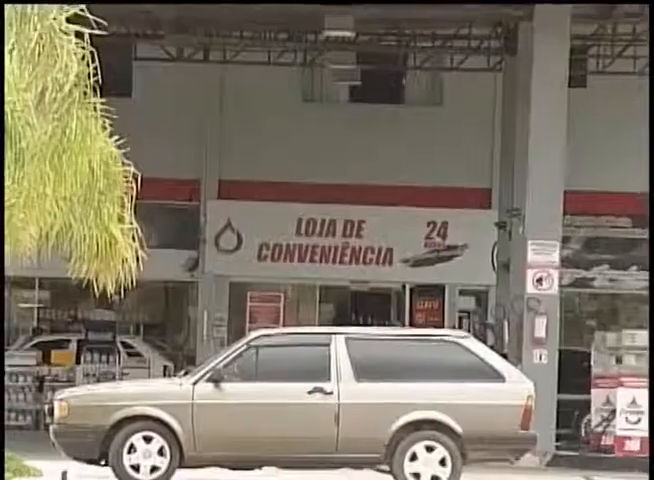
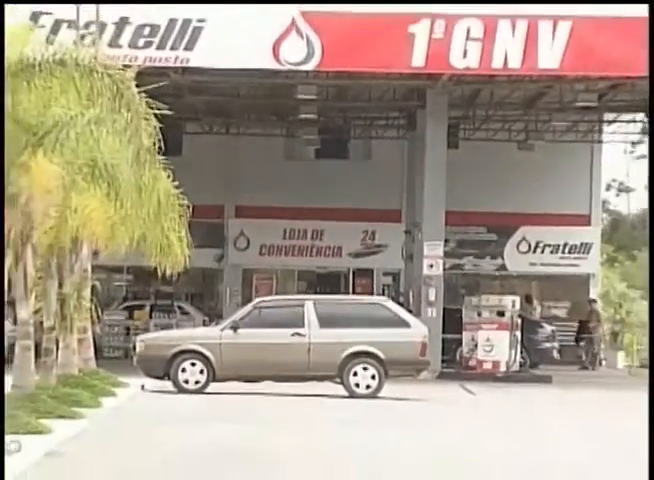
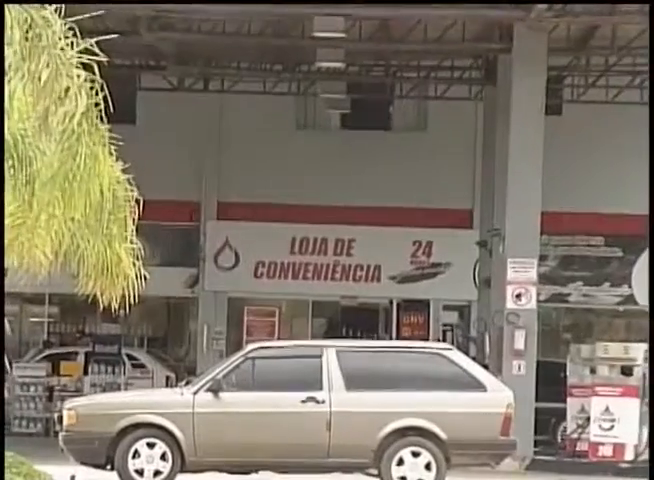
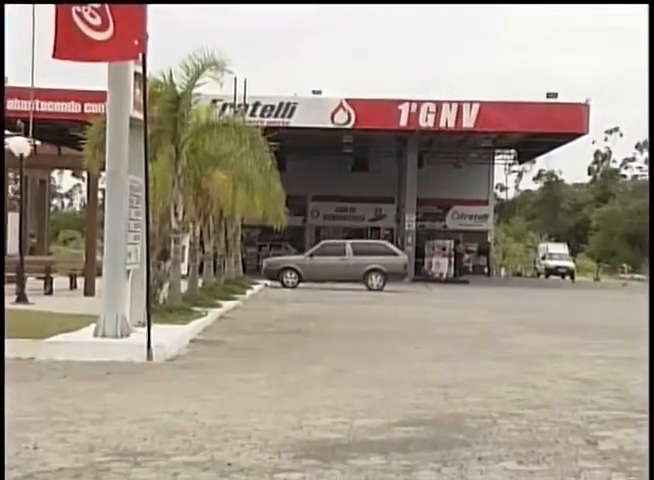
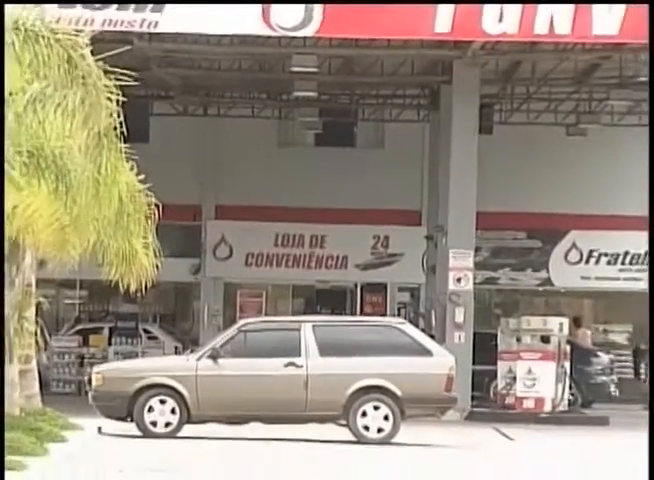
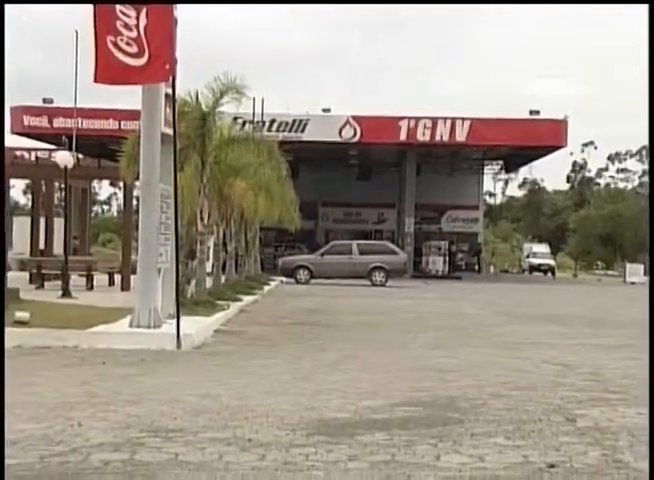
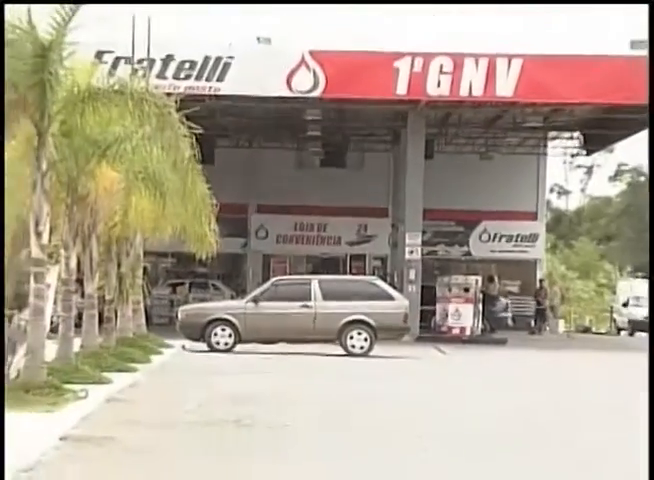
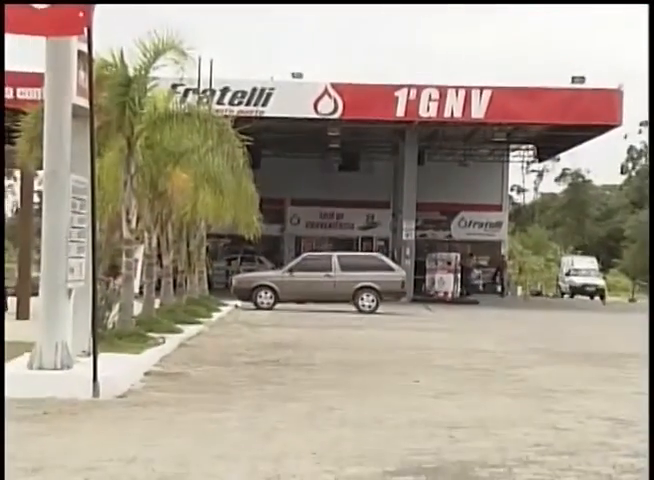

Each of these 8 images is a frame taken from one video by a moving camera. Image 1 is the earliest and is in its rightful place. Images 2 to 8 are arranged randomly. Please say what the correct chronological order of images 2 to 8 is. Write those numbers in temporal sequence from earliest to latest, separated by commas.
3, 5, 2, 7, 8, 4, 6
